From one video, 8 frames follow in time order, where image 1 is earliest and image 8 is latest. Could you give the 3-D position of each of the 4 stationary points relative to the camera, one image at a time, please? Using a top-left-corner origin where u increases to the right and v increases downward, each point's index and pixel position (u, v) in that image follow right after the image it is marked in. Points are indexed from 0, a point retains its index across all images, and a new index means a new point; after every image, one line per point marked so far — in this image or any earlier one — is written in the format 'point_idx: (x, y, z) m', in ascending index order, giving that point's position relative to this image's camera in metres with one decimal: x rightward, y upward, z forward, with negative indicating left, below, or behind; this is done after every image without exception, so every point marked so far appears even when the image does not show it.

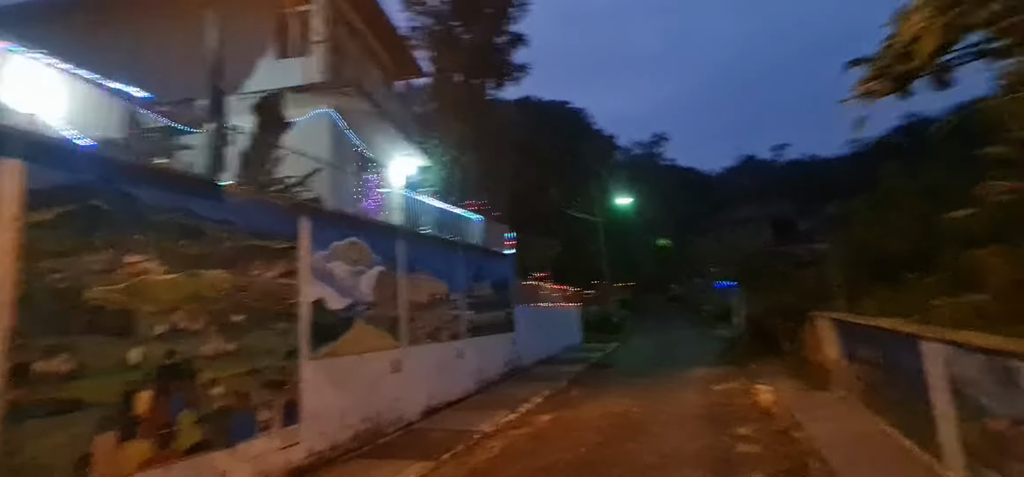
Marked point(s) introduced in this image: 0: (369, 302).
0: (-3.1, -1.4, +10.6) m
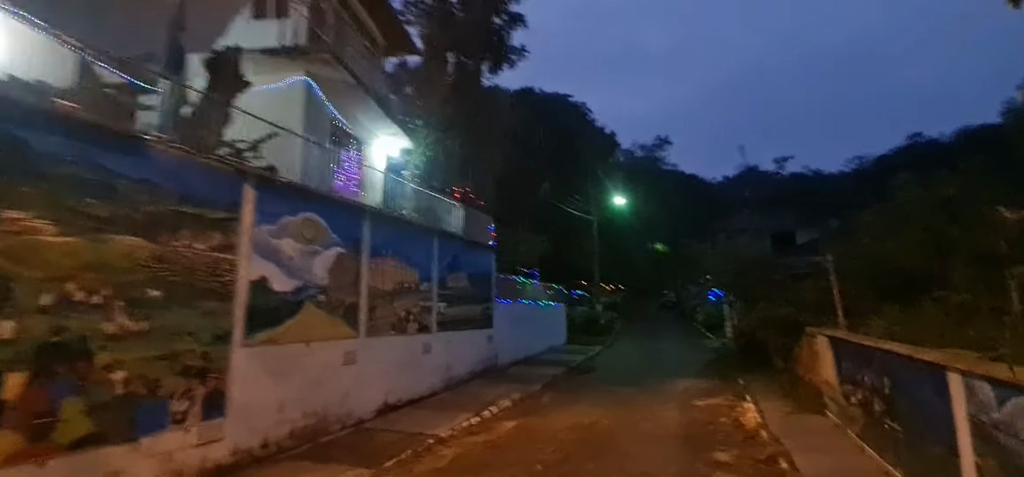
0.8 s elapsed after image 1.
0: (-3.7, -0.9, +9.6) m
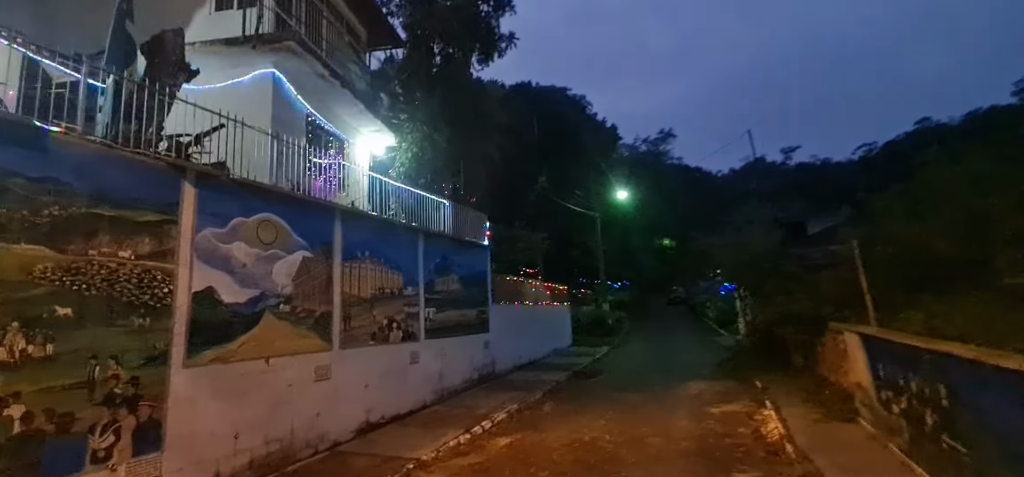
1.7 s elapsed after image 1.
0: (-3.9, -1.0, +8.6) m
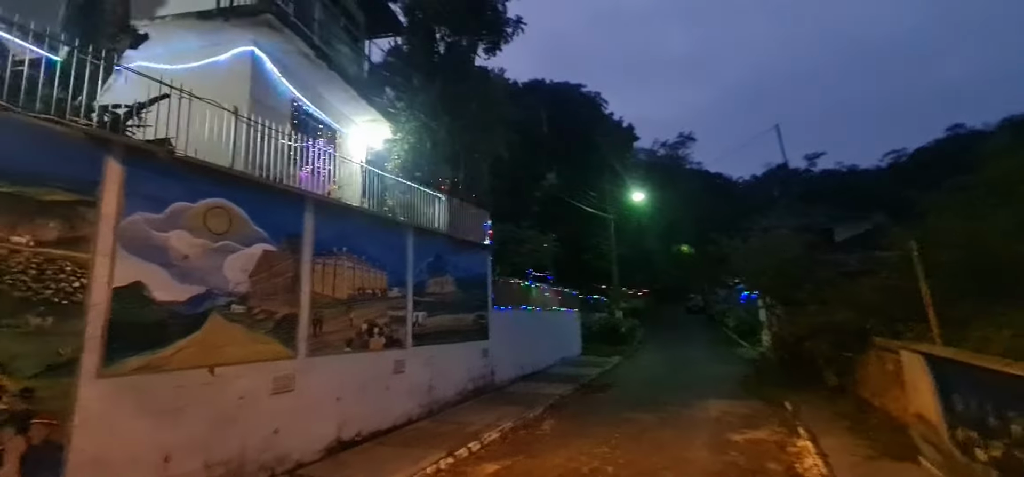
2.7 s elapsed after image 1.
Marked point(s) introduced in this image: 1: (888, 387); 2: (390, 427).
0: (-4.1, -0.8, +7.5) m
1: (+6.6, -2.6, +8.7) m
2: (-2.6, -4.0, +10.4) m
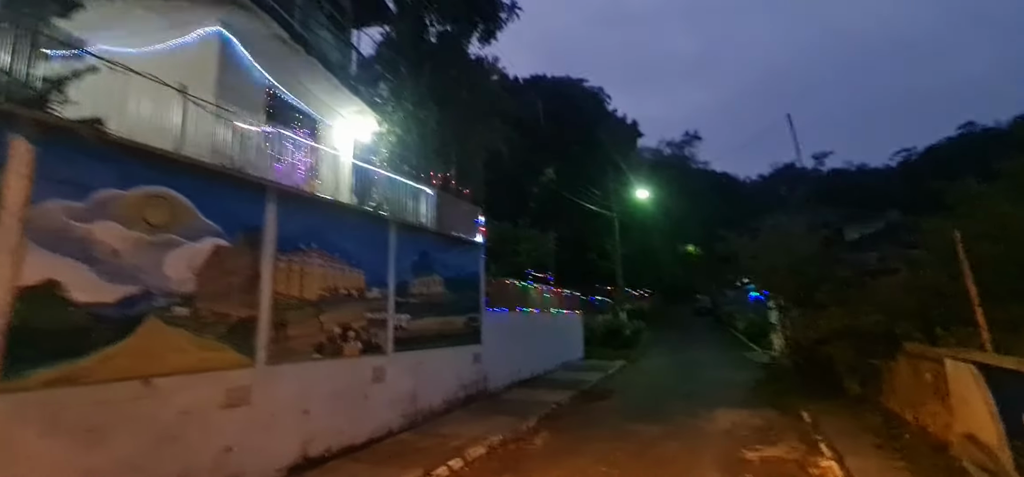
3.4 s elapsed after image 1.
0: (-4.4, -0.8, +6.6) m
1: (+6.4, -2.5, +7.7) m
2: (-2.8, -3.9, +9.5) m
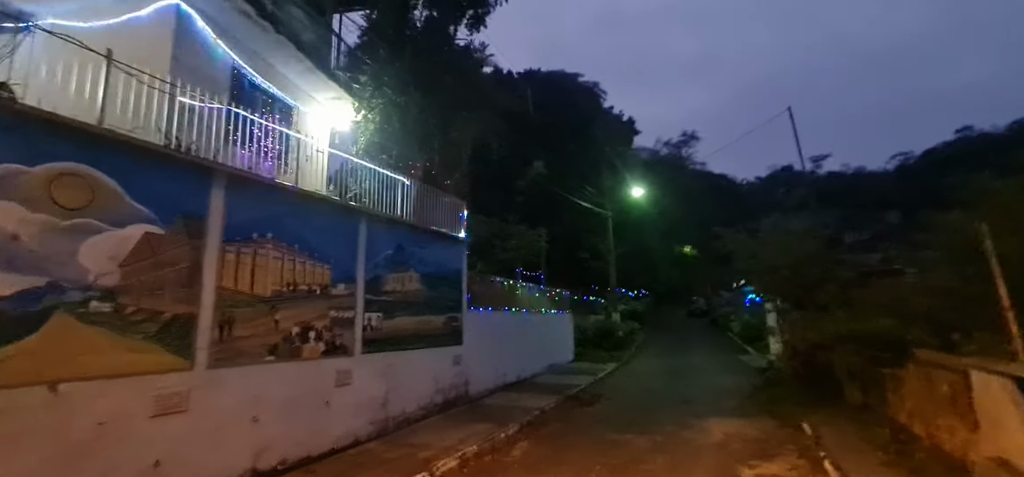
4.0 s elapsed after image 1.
0: (-4.8, -0.6, +5.8) m
1: (+6.0, -2.4, +6.9) m
2: (-3.2, -3.7, +8.7) m
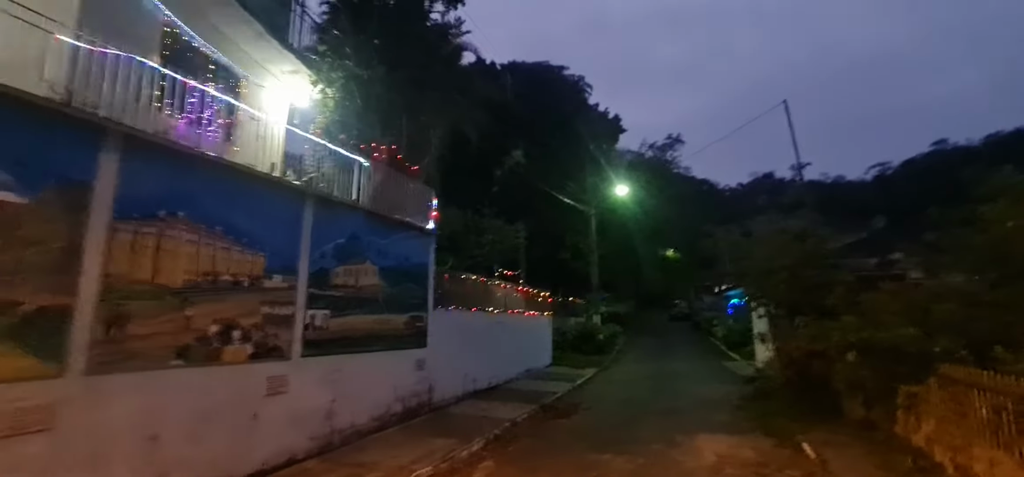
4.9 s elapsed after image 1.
0: (-5.2, -0.3, +4.4) m
1: (+5.5, -2.4, +5.9) m
2: (-3.8, -3.4, +7.3) m
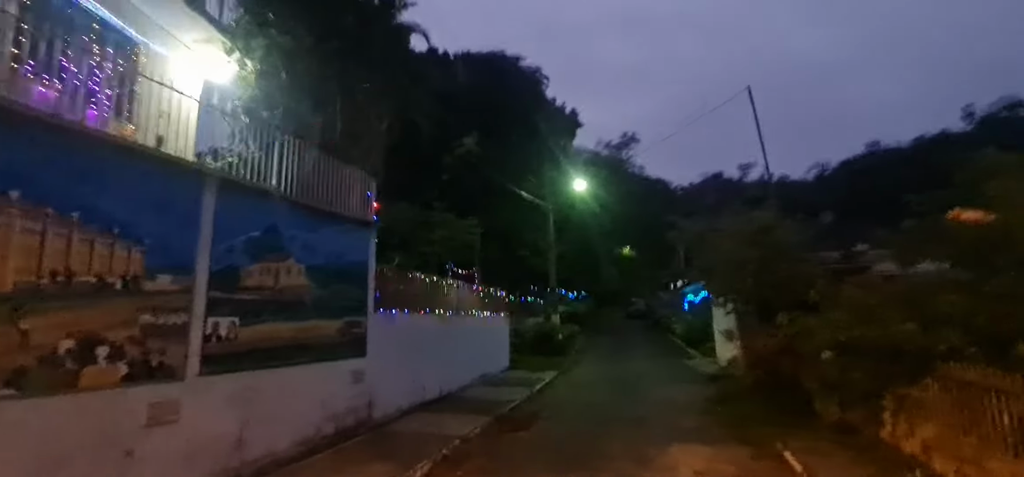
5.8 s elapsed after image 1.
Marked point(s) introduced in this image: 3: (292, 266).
0: (-5.6, -0.2, +2.7) m
1: (+4.9, -2.2, +5.1) m
2: (-4.4, -3.3, +5.7) m
3: (-3.8, -0.5, +8.5) m
